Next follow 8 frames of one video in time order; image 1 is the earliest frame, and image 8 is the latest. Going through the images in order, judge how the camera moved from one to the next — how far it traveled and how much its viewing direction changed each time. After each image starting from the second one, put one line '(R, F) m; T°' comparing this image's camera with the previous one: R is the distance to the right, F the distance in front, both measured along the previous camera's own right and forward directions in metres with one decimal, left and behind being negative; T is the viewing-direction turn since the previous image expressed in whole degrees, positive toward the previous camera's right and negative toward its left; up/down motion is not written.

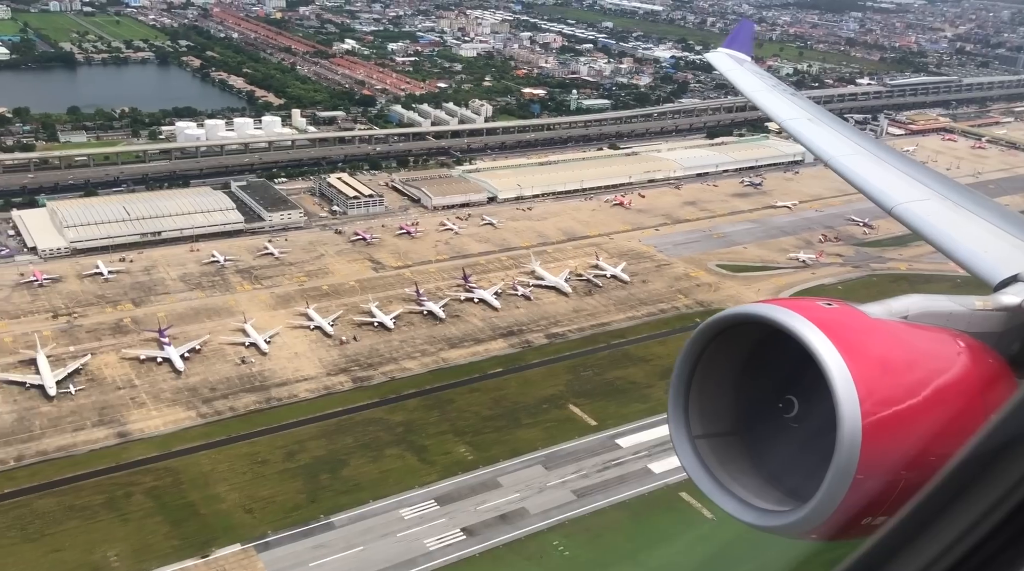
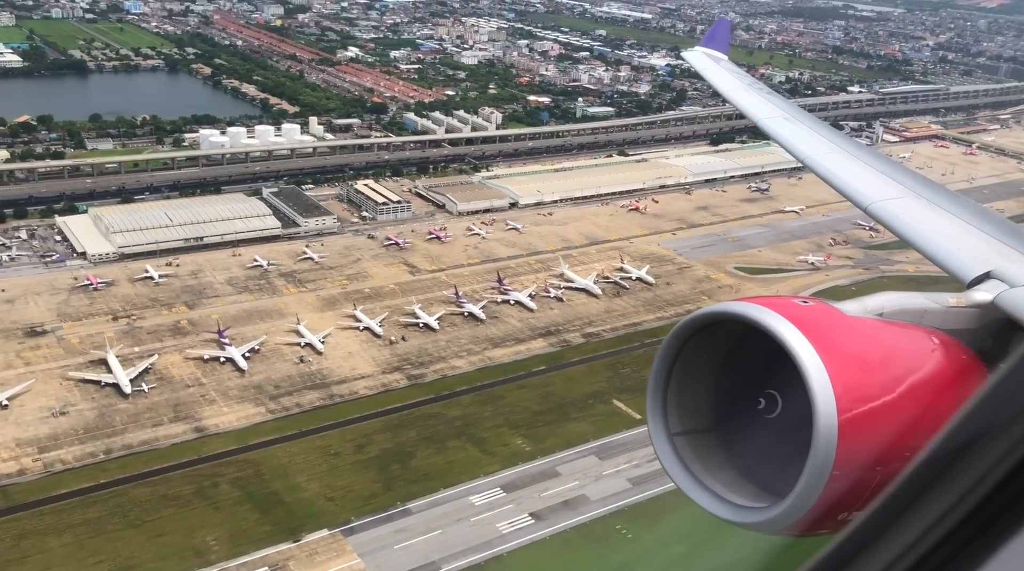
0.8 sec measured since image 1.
(-0.8, -0.6) m; +1°
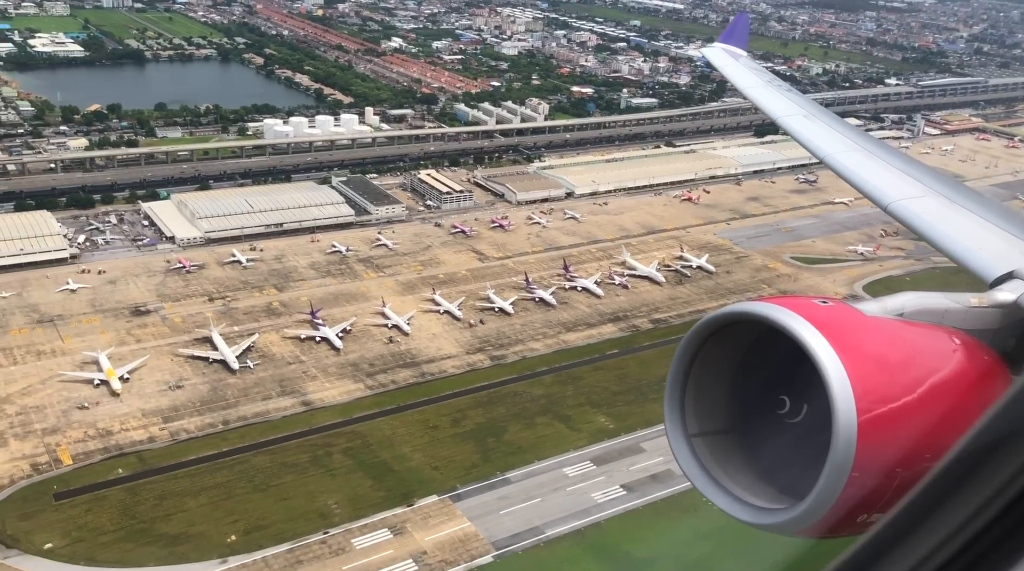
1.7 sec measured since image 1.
(-0.8, -0.6) m; -1°
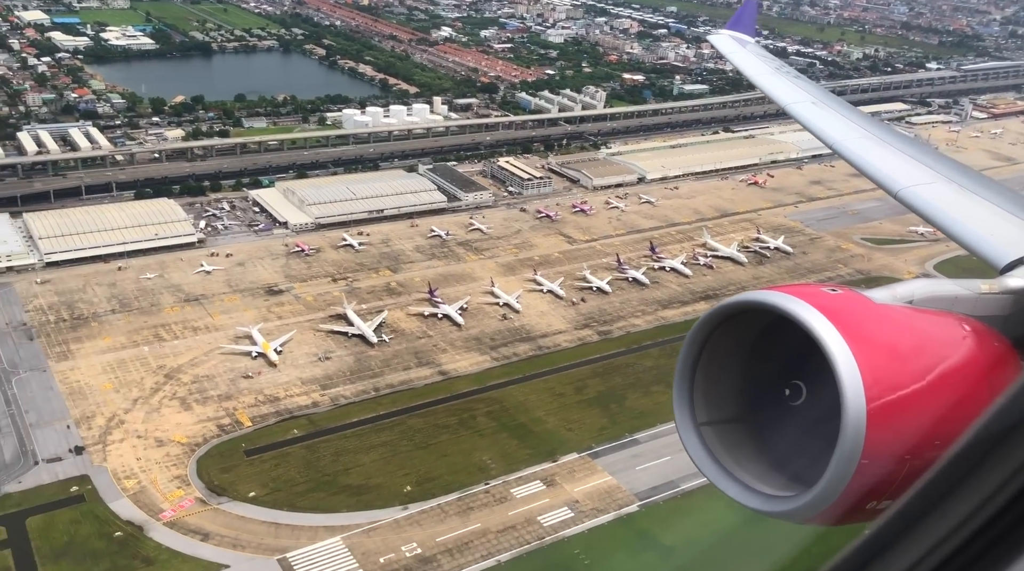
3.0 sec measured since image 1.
(-1.3, -1.0) m; -1°
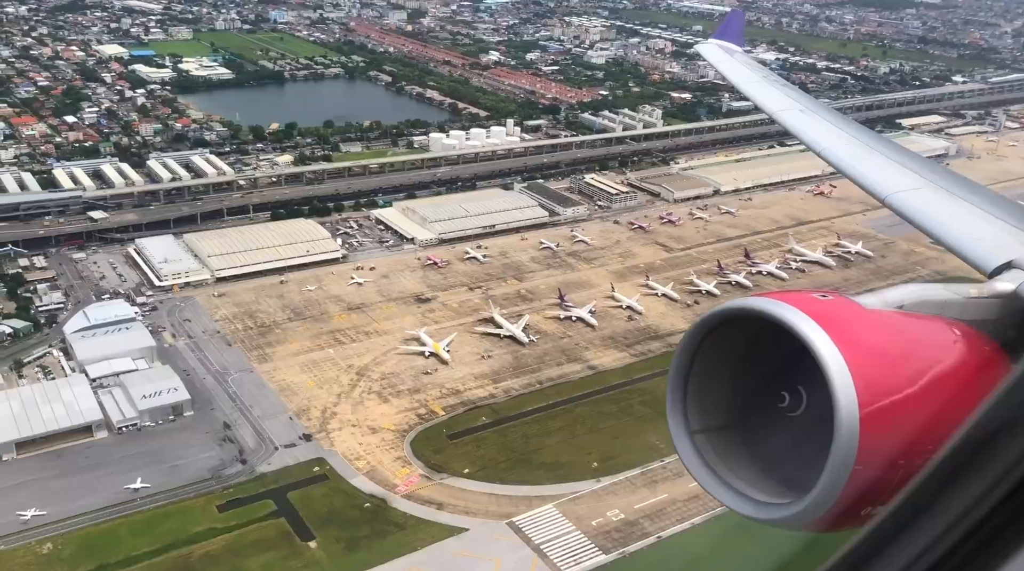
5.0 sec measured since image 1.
(-1.9, -1.5) m; 0°
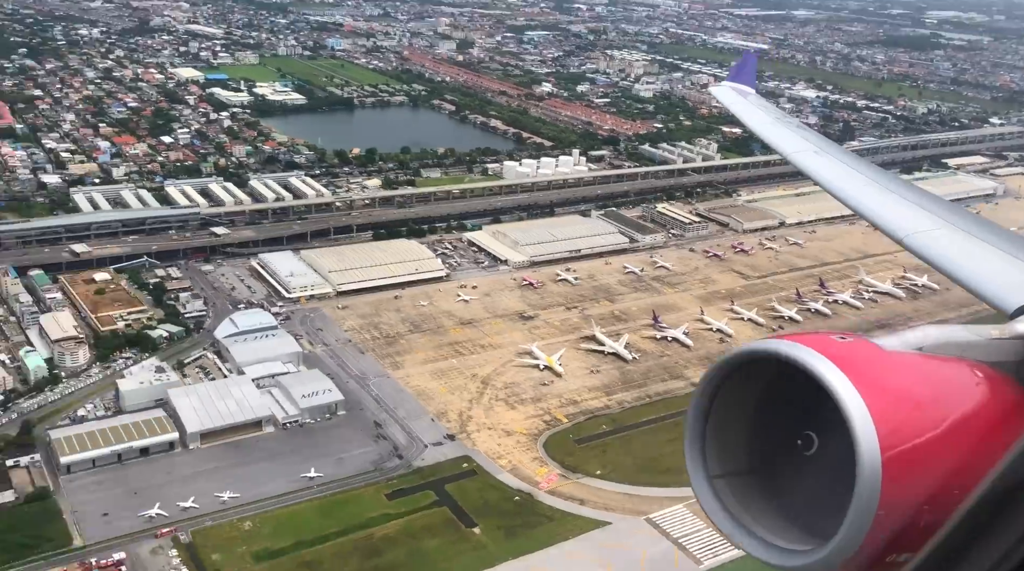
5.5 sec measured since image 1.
(-1.5, -1.1) m; -1°
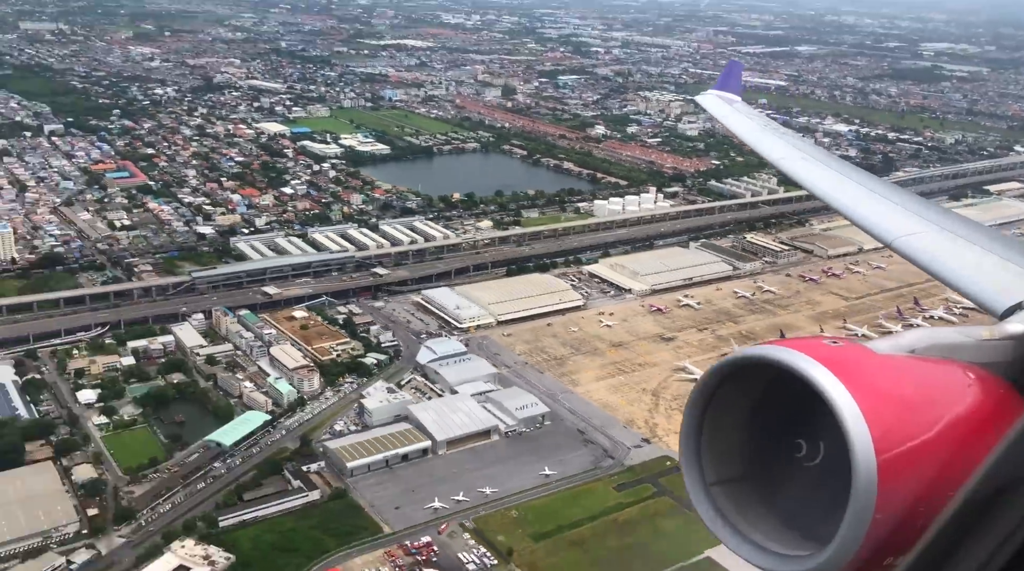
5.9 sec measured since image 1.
(-2.7, -2.0) m; 0°
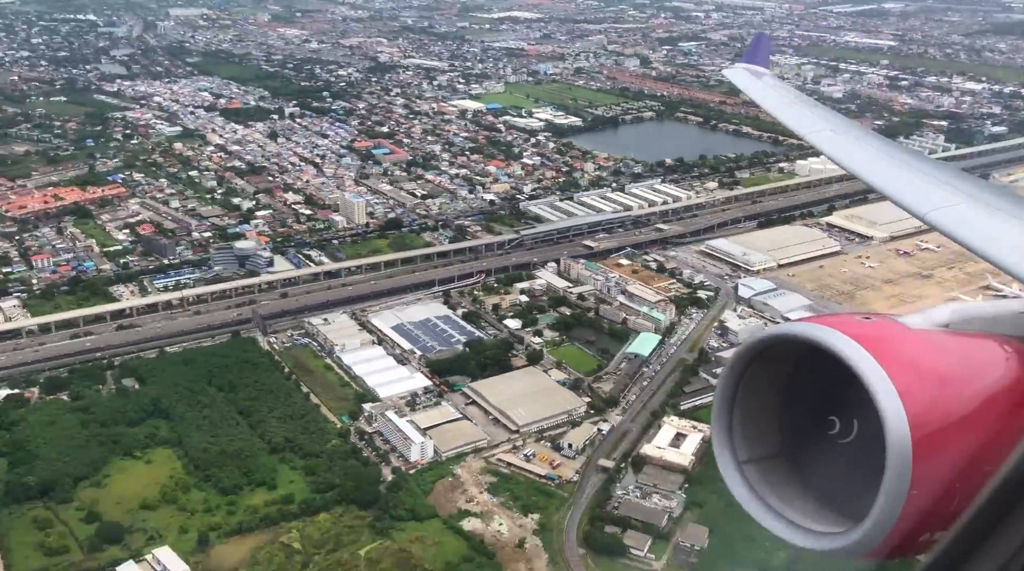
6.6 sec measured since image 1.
(-5.1, -4.0) m; -3°
